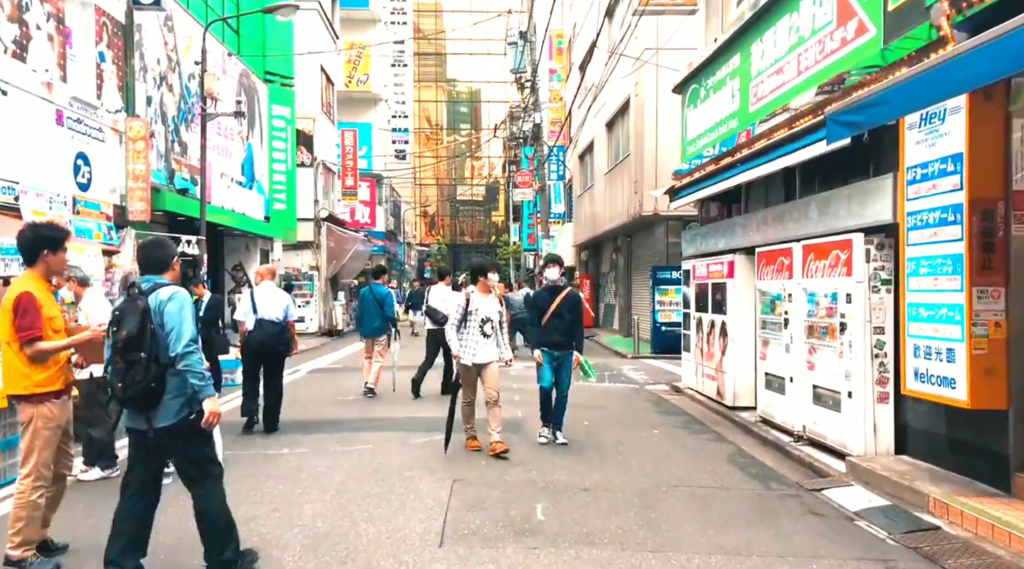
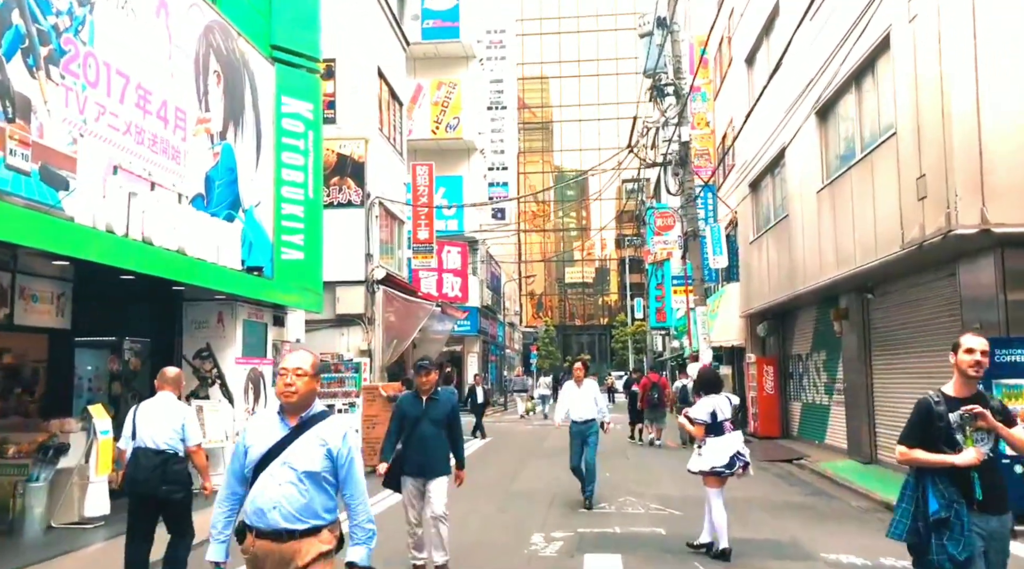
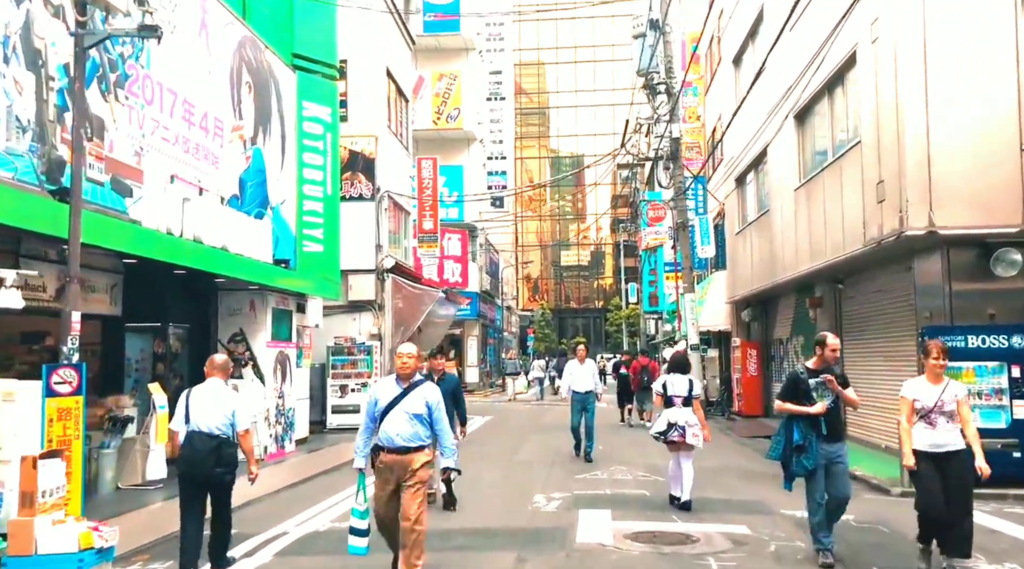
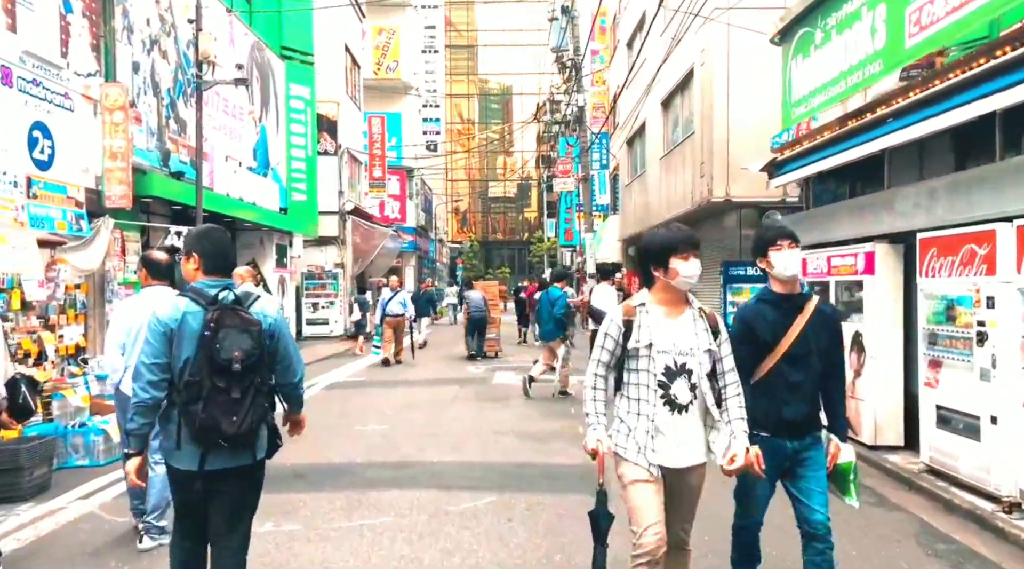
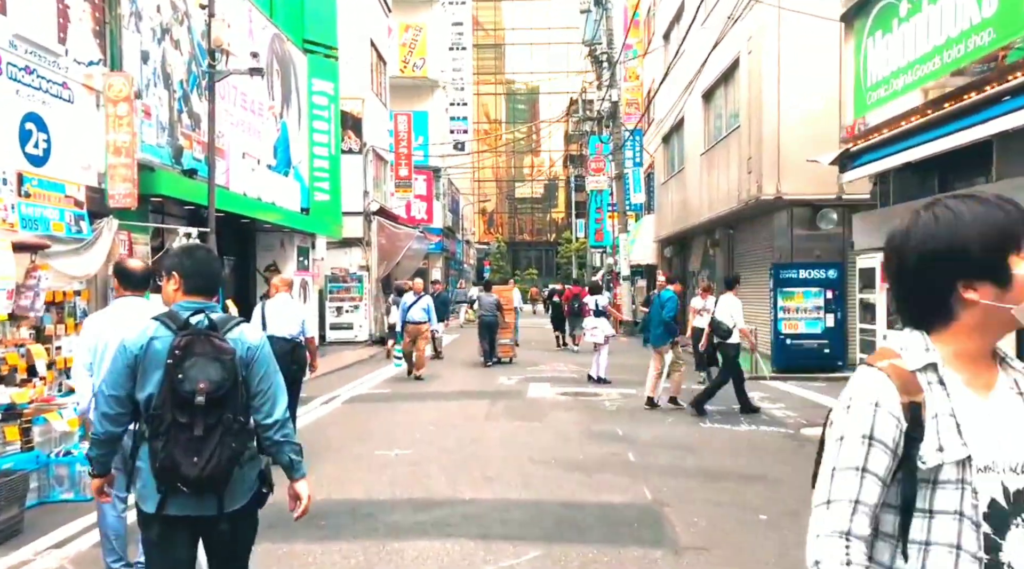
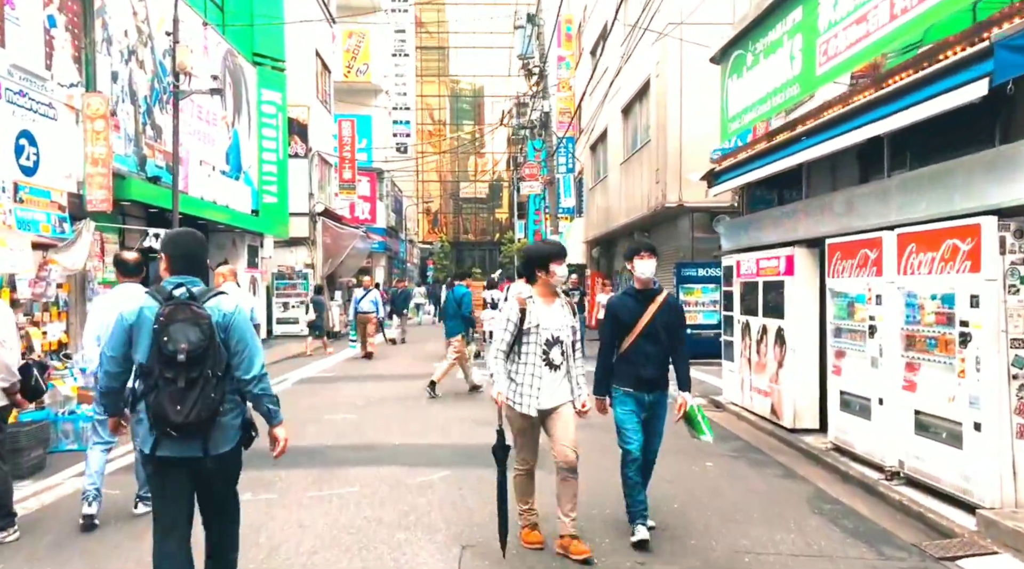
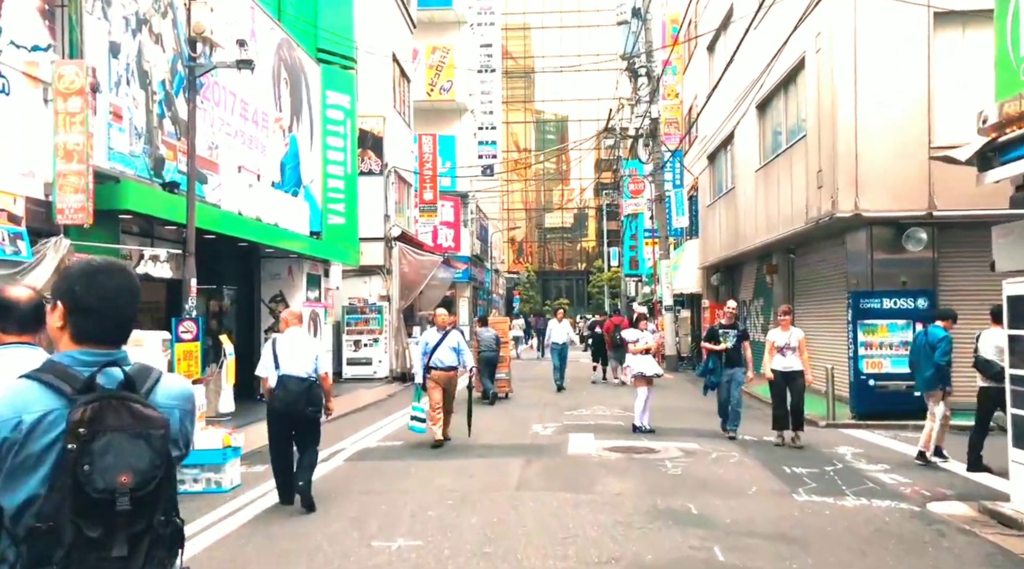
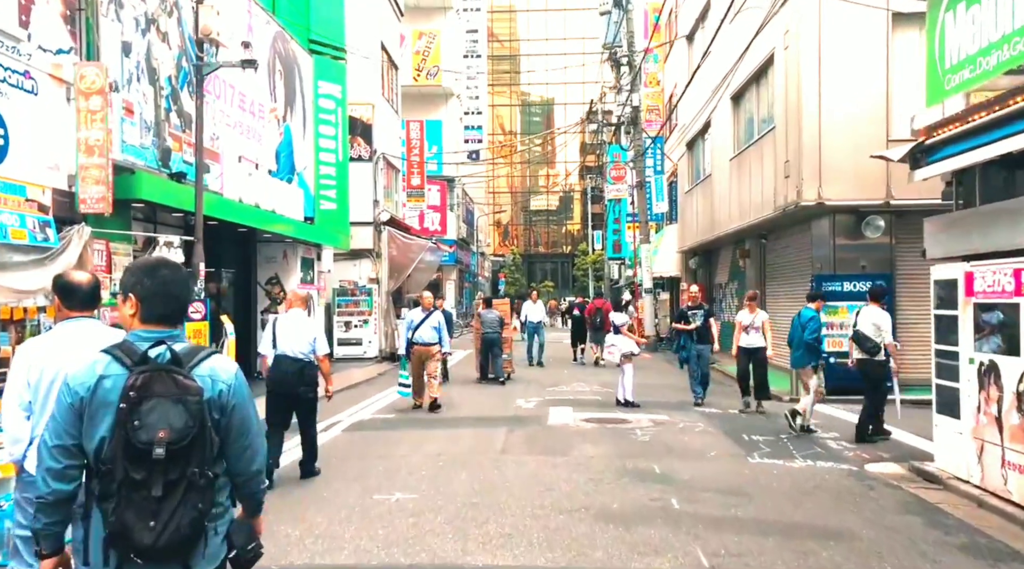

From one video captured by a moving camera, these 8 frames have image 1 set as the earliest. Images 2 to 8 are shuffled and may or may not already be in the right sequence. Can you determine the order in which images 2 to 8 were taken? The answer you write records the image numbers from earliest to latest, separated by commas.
6, 4, 5, 8, 7, 3, 2
